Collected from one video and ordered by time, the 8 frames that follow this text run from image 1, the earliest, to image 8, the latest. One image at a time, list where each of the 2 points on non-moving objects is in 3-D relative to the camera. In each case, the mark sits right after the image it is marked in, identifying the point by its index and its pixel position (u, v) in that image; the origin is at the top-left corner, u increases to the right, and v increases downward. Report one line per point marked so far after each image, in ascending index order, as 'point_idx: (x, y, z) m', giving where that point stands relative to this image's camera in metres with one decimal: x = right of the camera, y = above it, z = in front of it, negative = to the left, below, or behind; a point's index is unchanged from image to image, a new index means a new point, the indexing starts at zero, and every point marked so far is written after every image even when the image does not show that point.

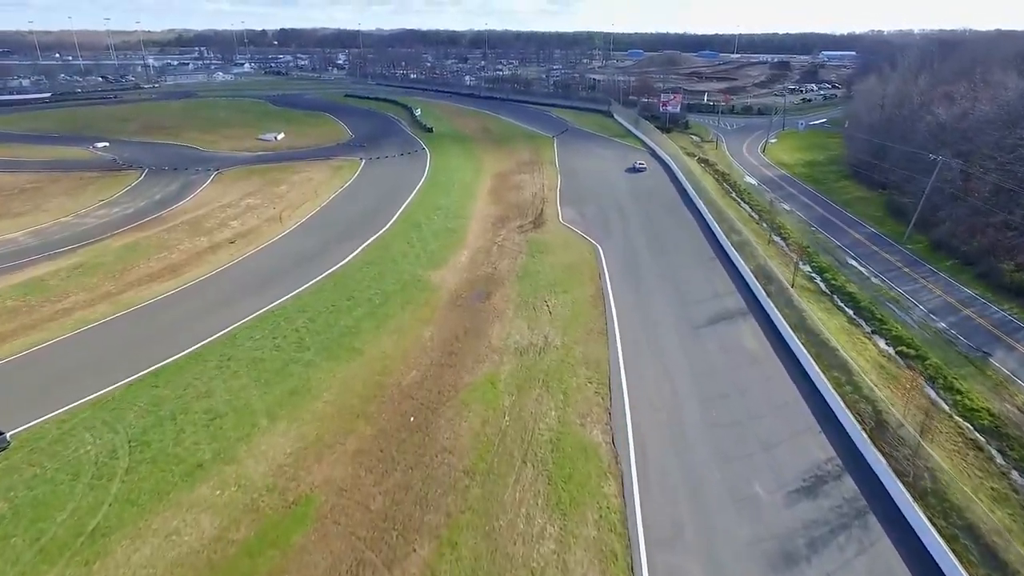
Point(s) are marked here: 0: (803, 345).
0: (+8.2, -1.6, +17.4) m
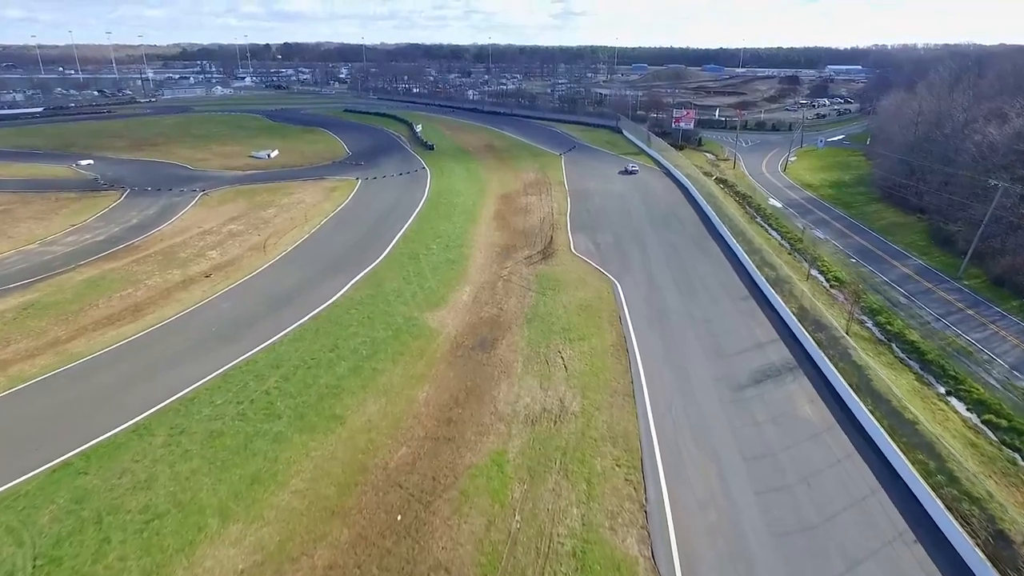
0: (+8.4, -3.0, +14.4) m
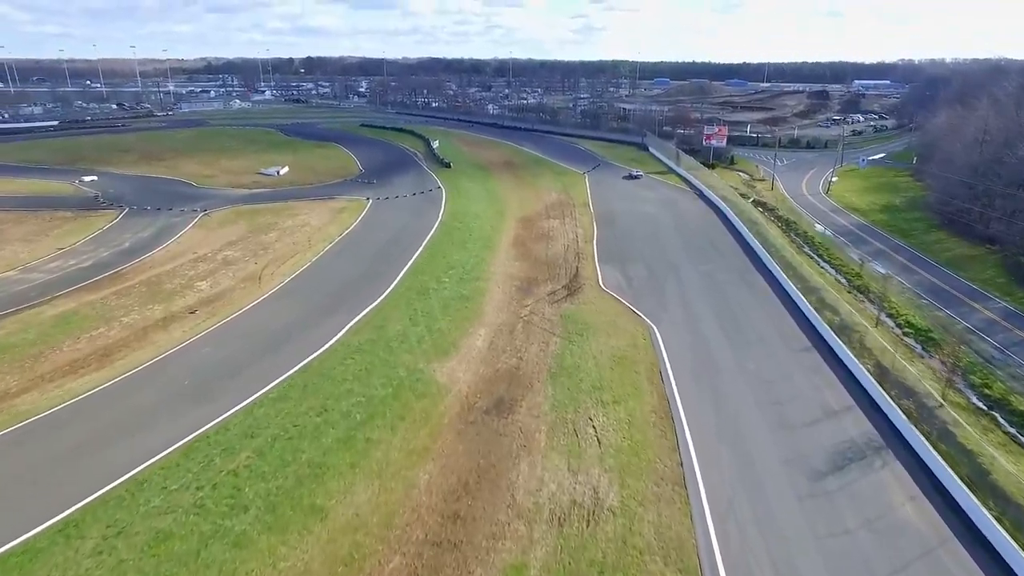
0: (+8.8, -4.3, +11.2) m
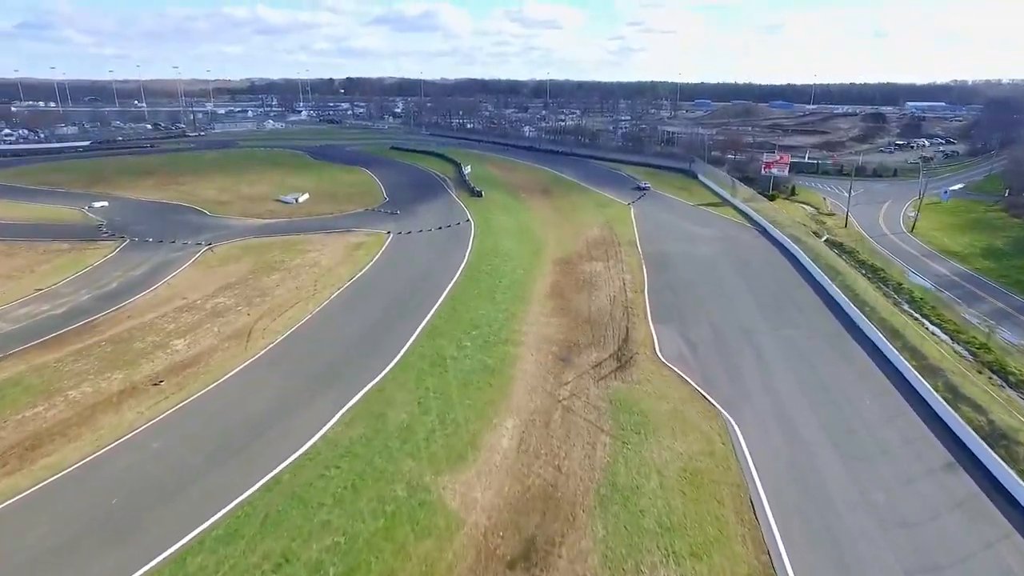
0: (+9.2, -6.2, +6.1) m
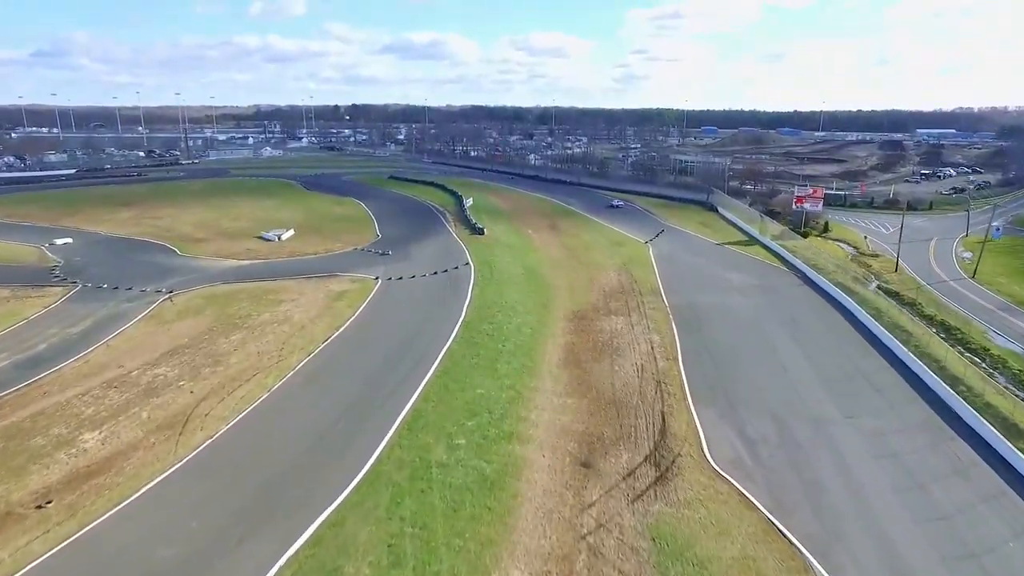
0: (+9.2, -7.7, +1.4) m
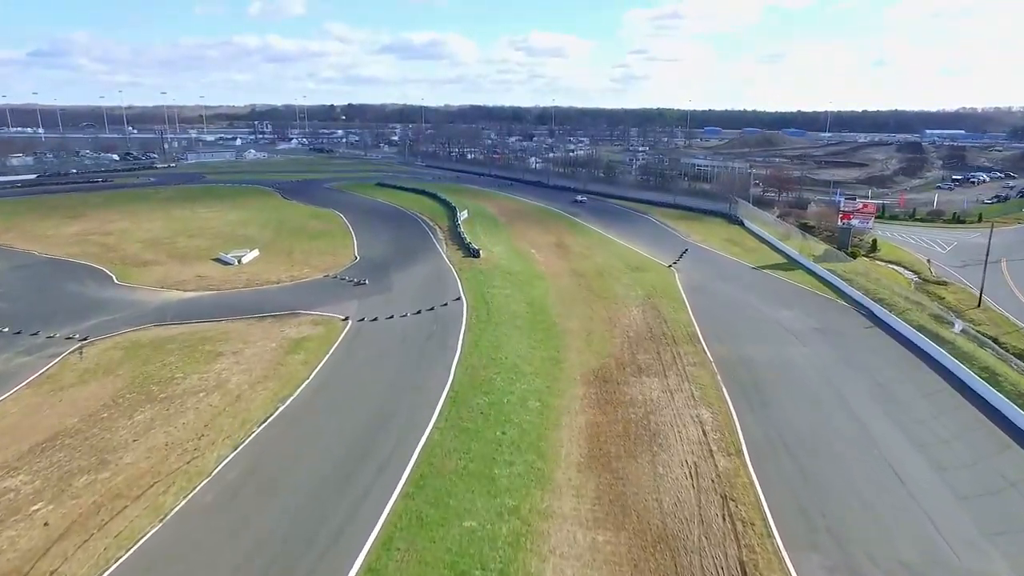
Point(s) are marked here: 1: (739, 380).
0: (+9.3, -9.4, -4.3) m
1: (+7.2, -2.8, +19.6) m
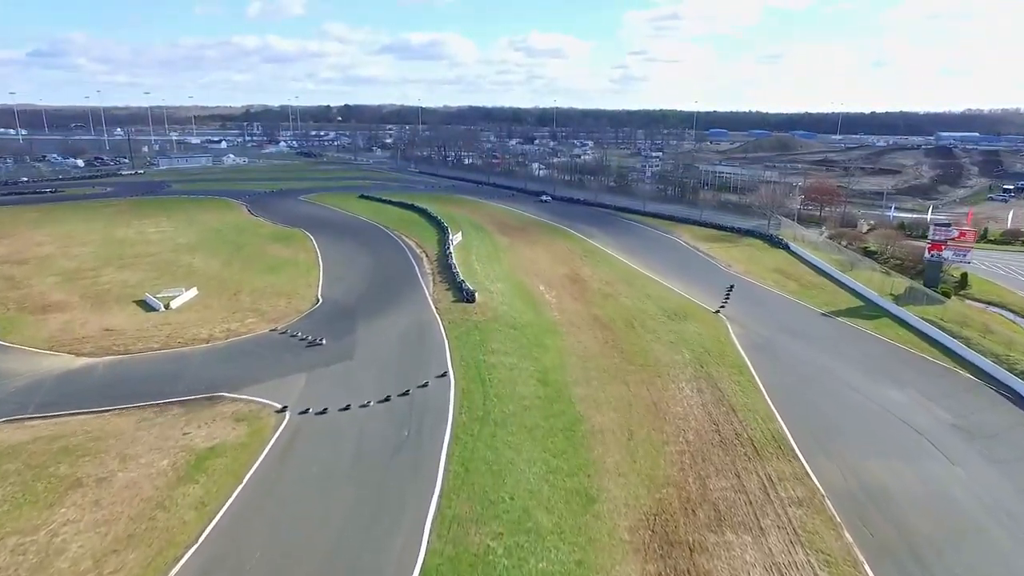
0: (+9.6, -11.5, -11.6) m
1: (+7.4, -4.9, +12.4) m
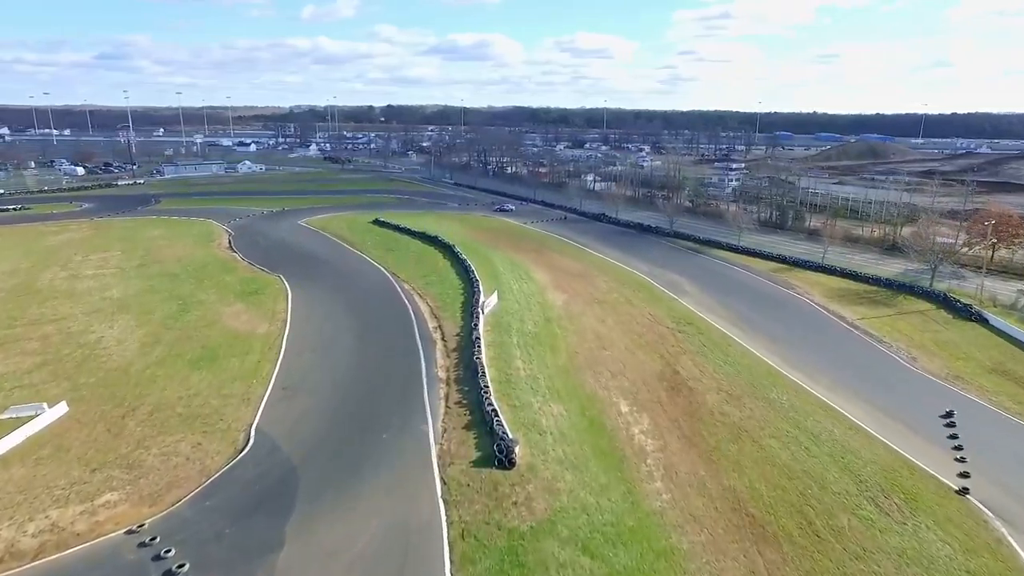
0: (+8.4, -15.1, -23.7) m
1: (+8.0, -8.5, +0.3) m
